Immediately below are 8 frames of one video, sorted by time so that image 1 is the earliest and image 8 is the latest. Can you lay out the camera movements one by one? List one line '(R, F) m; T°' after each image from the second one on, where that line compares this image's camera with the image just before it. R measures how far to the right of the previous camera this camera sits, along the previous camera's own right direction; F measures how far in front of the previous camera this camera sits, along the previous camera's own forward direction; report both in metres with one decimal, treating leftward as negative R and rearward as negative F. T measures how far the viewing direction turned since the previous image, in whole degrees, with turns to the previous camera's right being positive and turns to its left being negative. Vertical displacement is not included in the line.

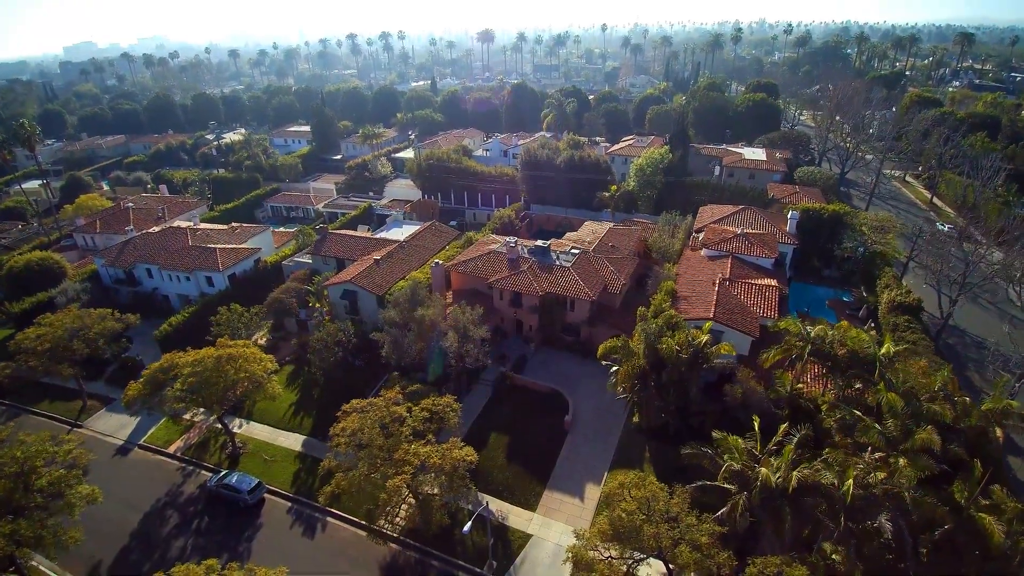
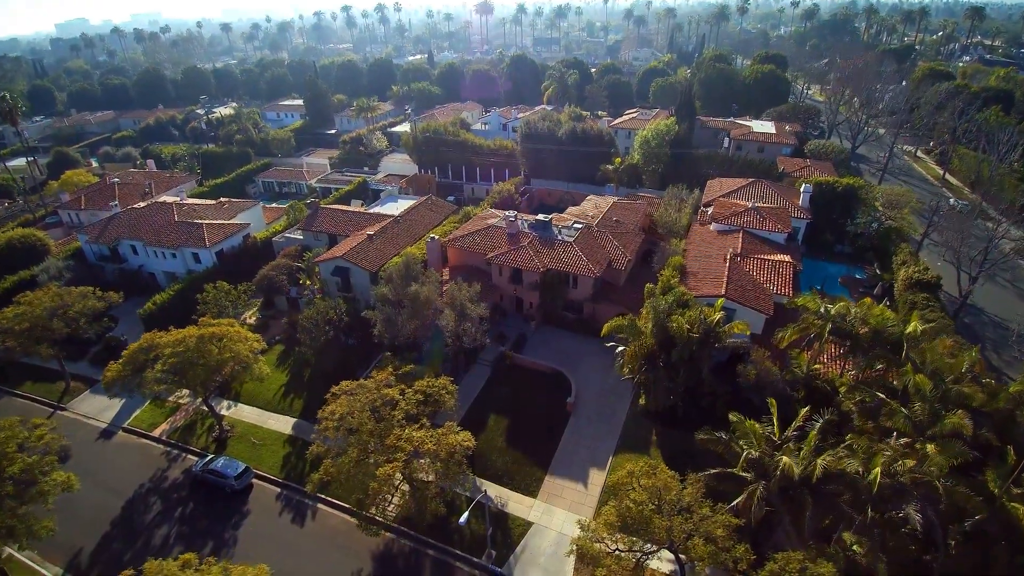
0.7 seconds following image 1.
(0.0, +2.0) m; 0°
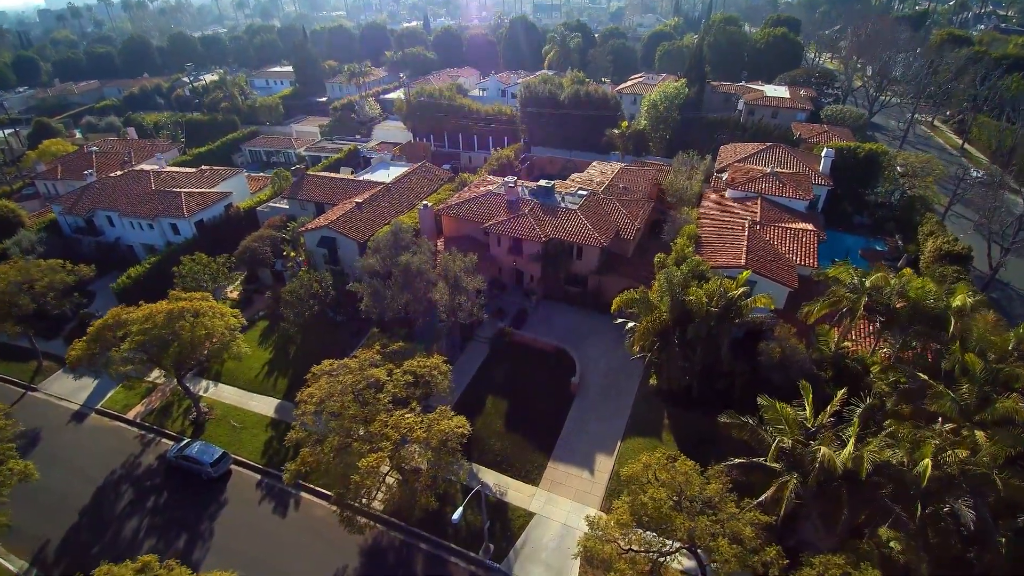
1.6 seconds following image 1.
(0.0, +2.9) m; 0°
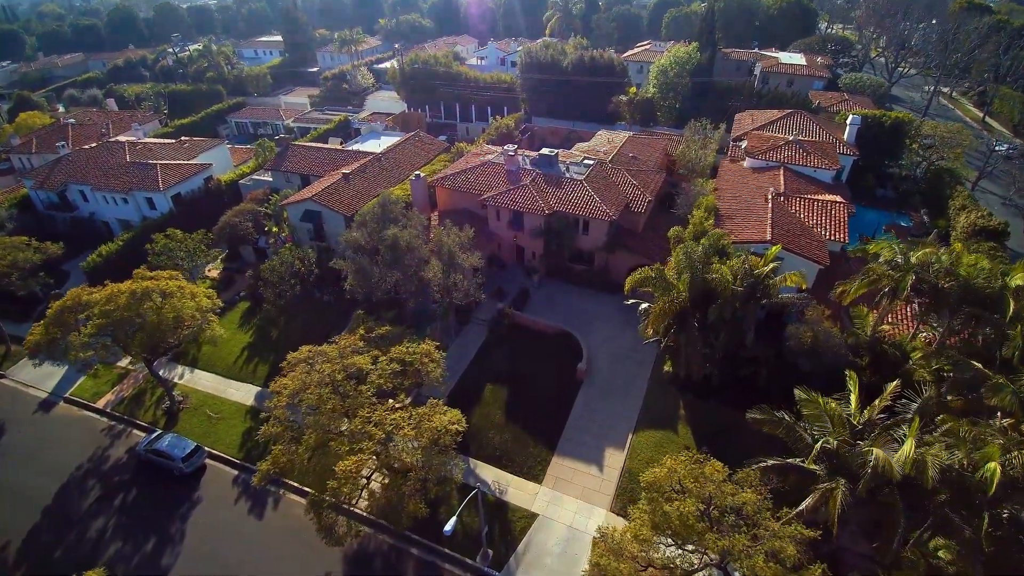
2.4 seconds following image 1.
(0.0, +2.9) m; 0°
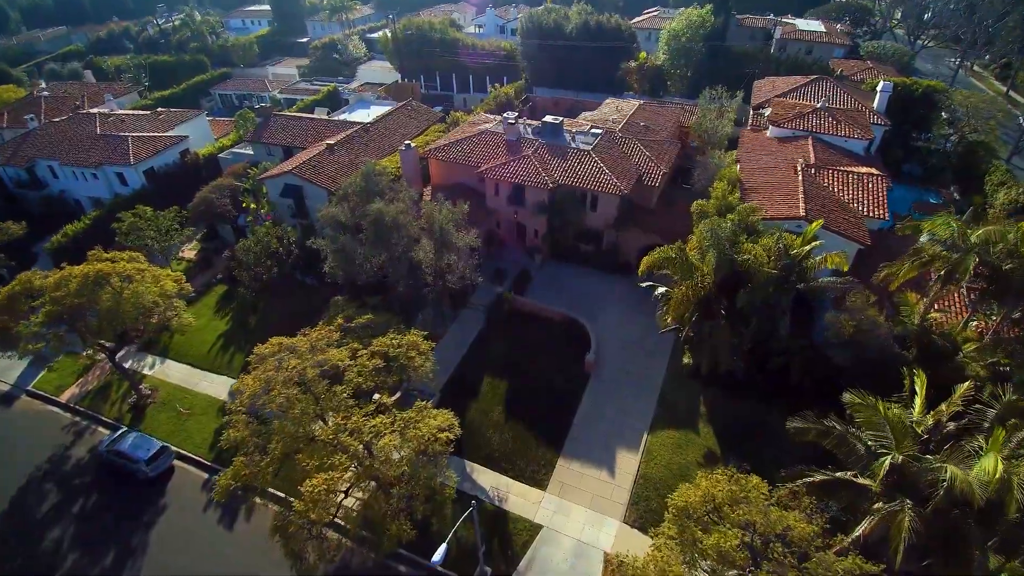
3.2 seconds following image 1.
(0.0, +2.9) m; 0°
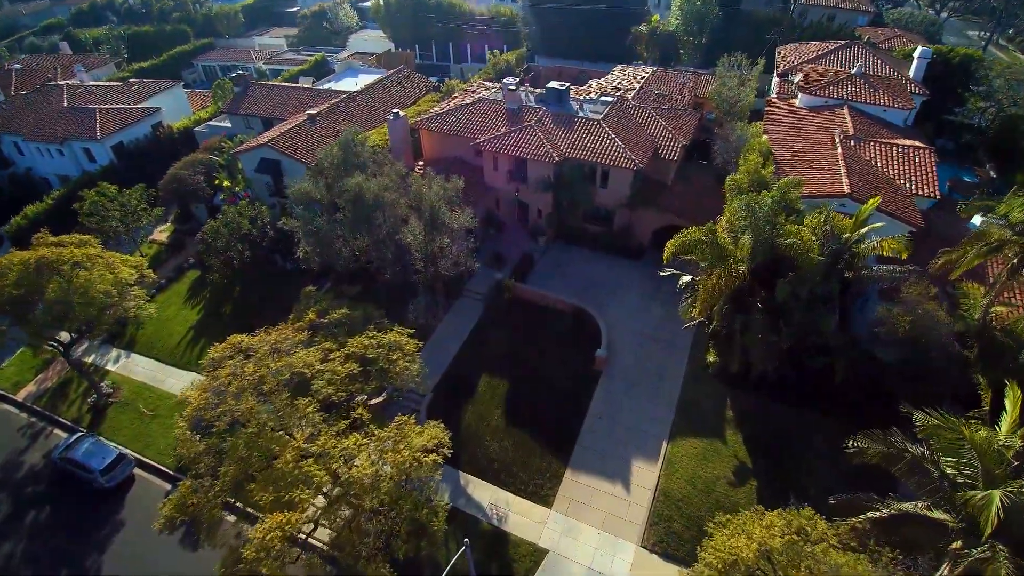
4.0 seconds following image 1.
(0.0, +2.9) m; 0°
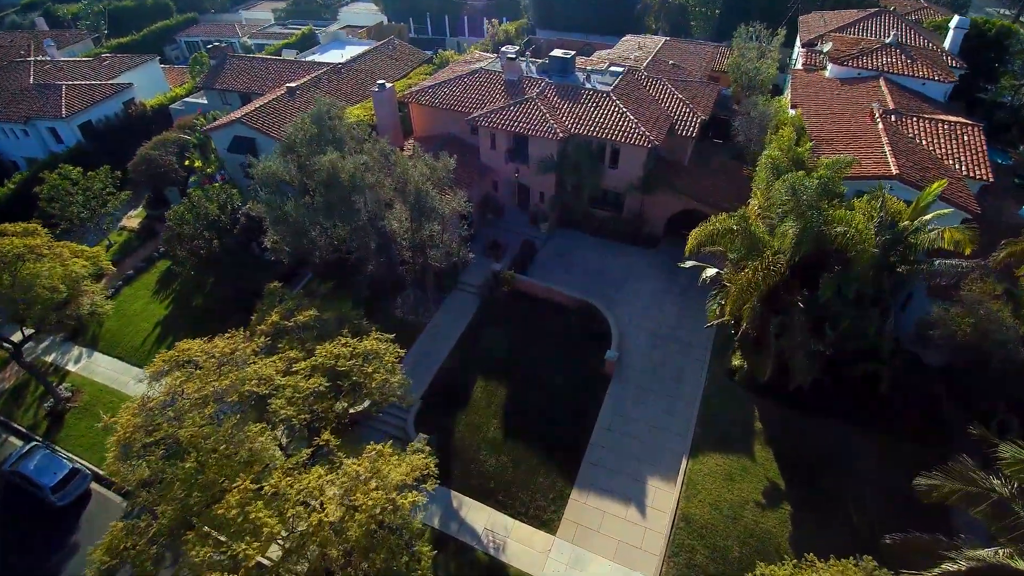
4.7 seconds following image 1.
(+0.1, +2.5) m; 0°
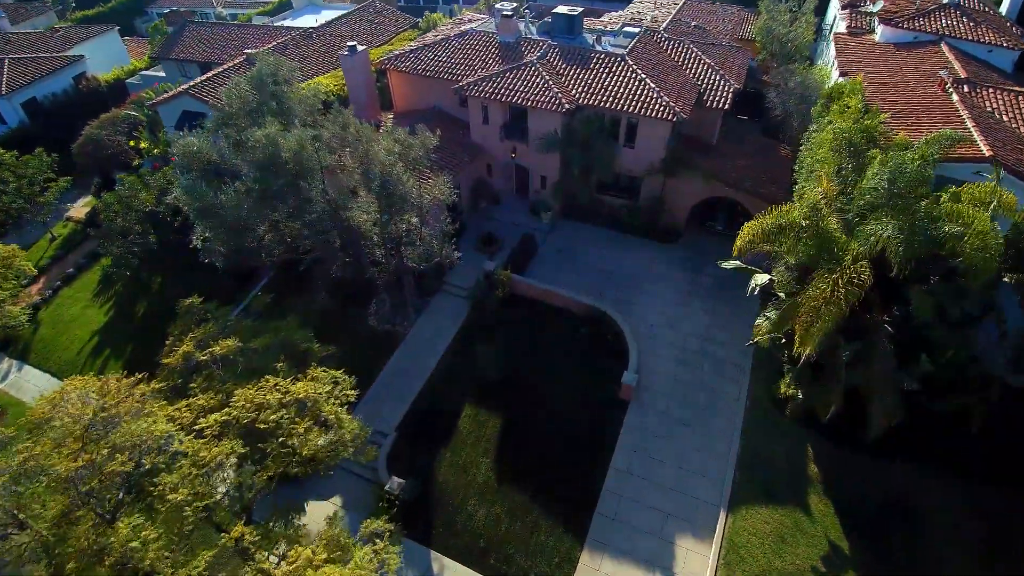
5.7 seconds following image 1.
(+0.2, +3.6) m; 0°
